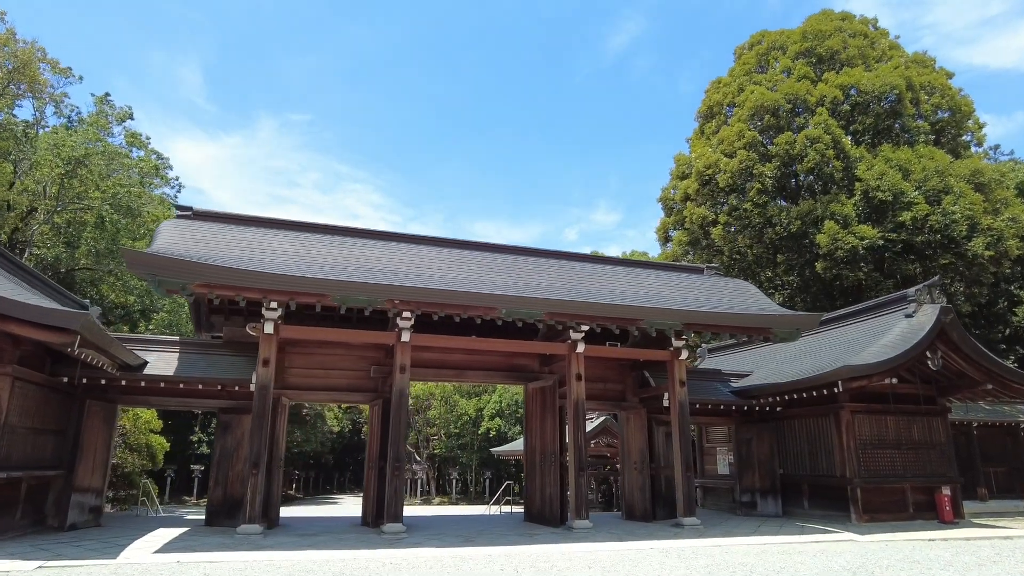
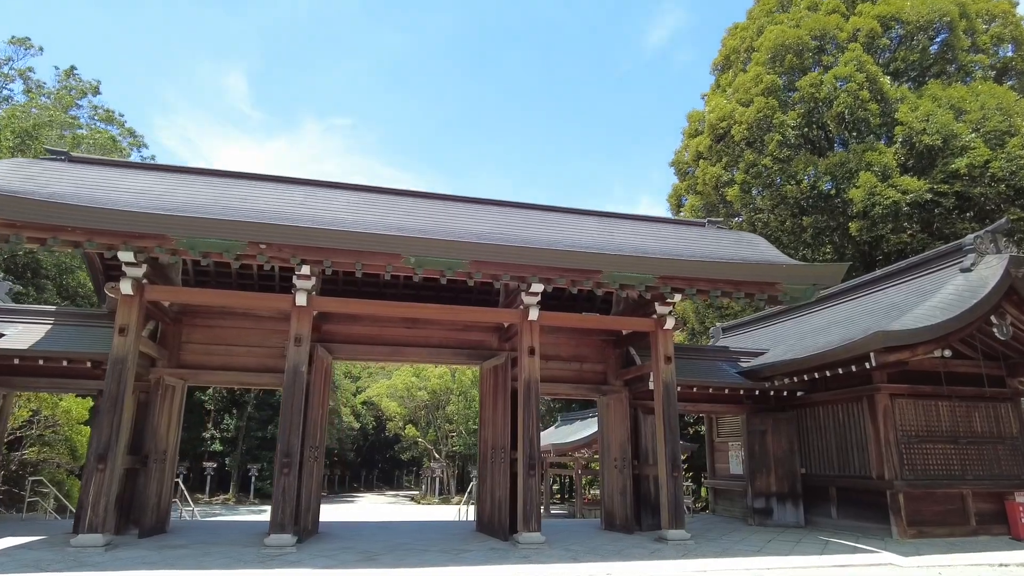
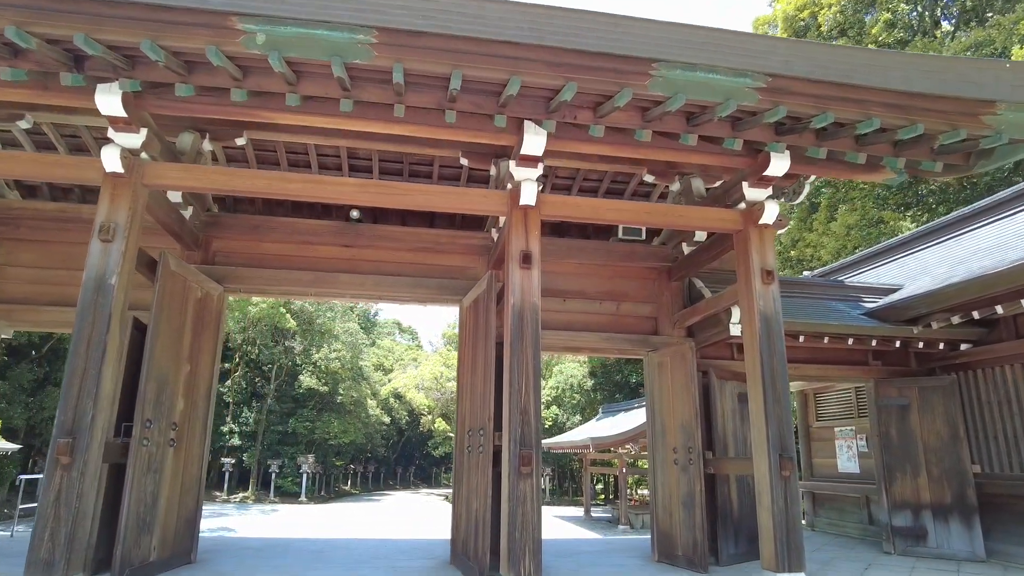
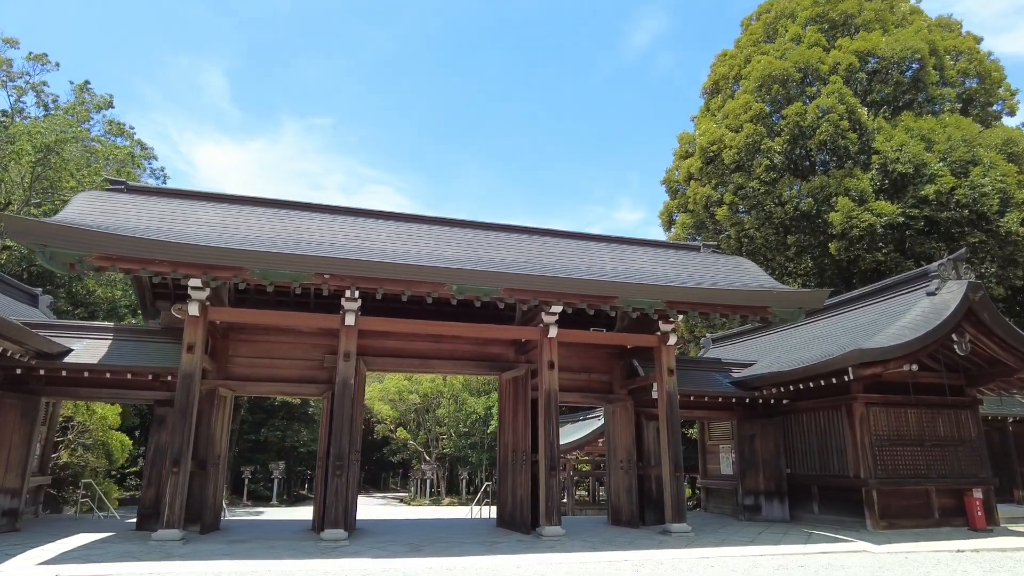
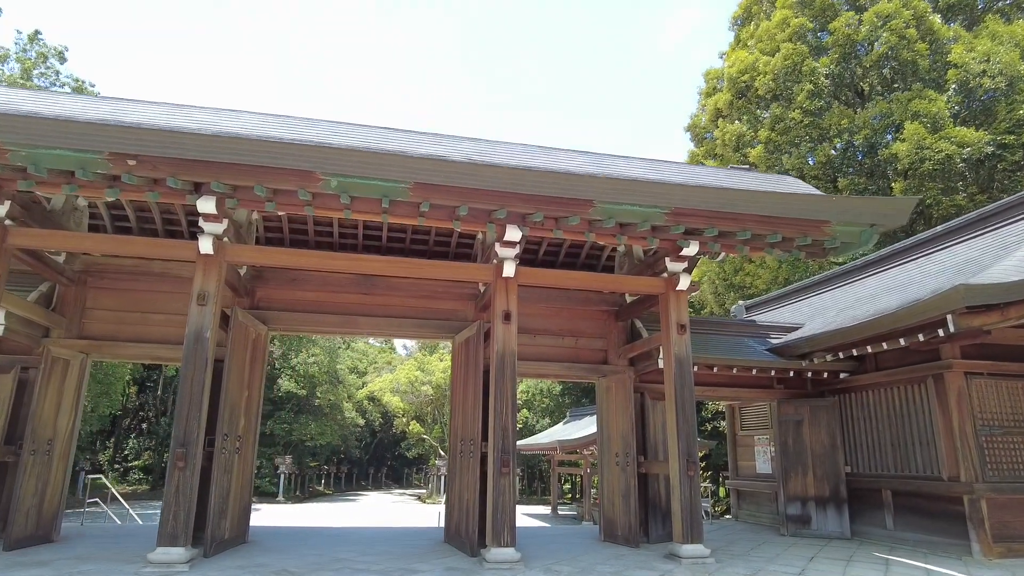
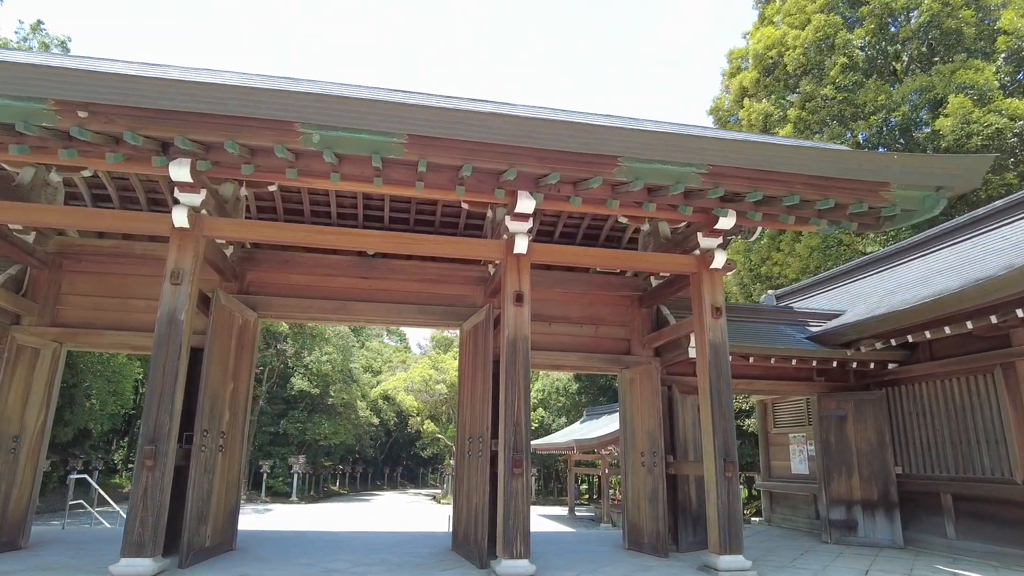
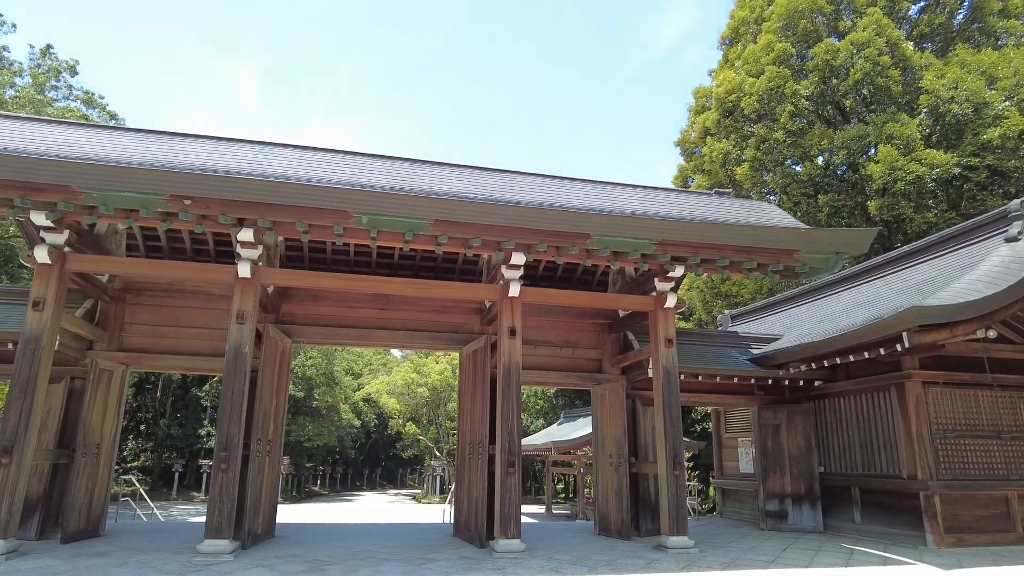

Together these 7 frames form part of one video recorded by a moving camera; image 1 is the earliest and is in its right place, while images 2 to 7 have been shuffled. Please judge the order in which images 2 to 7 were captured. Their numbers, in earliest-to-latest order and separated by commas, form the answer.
4, 2, 7, 5, 6, 3
